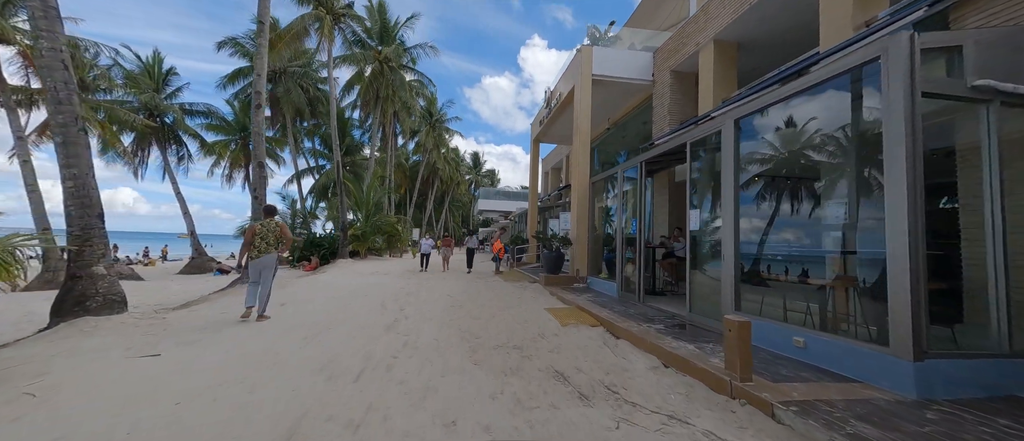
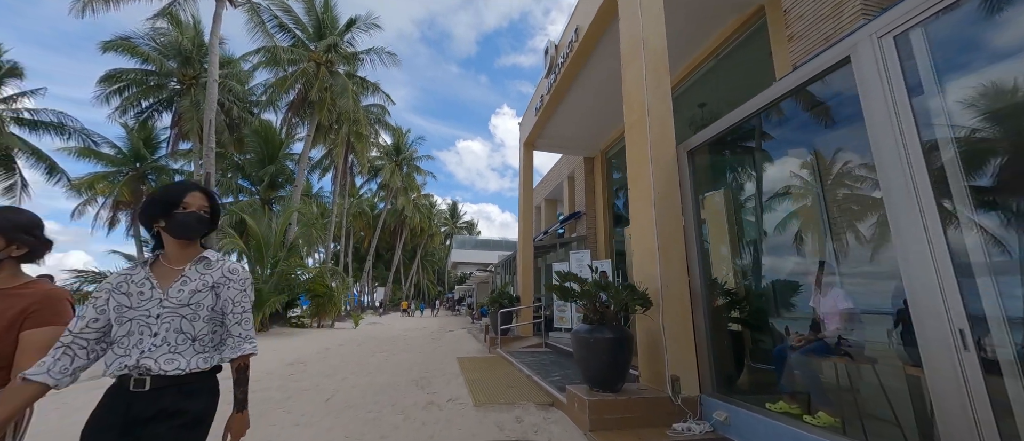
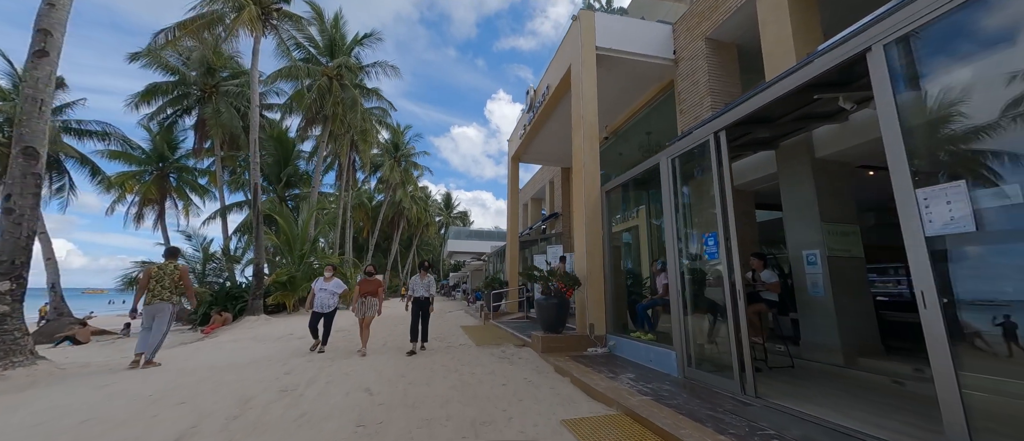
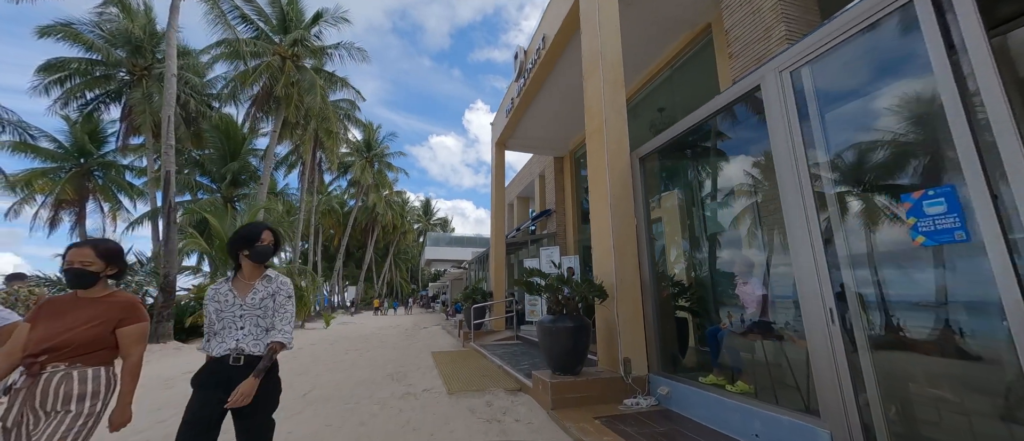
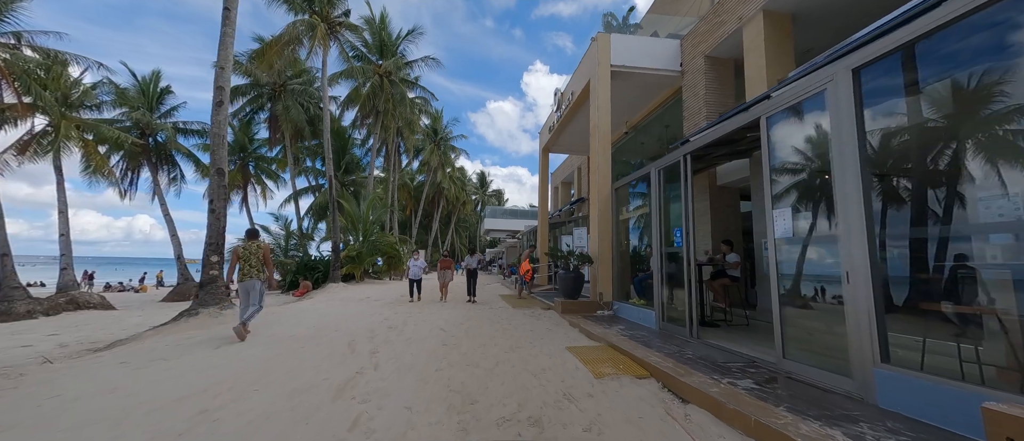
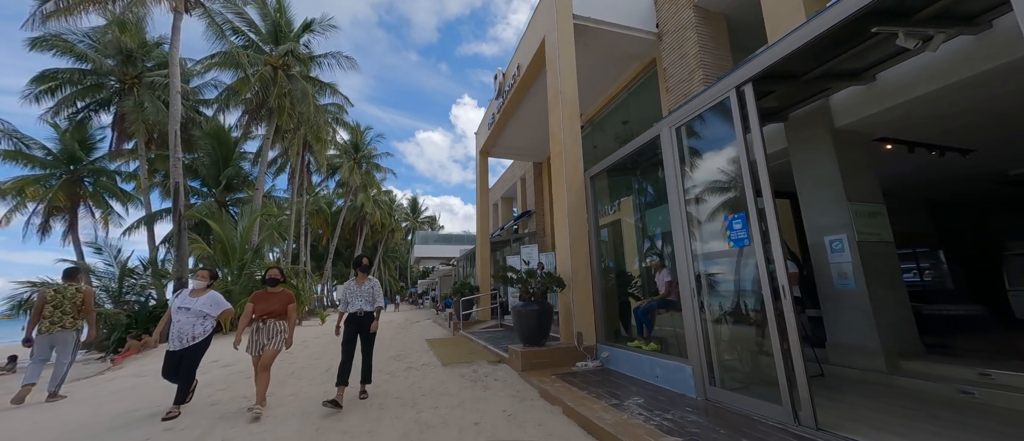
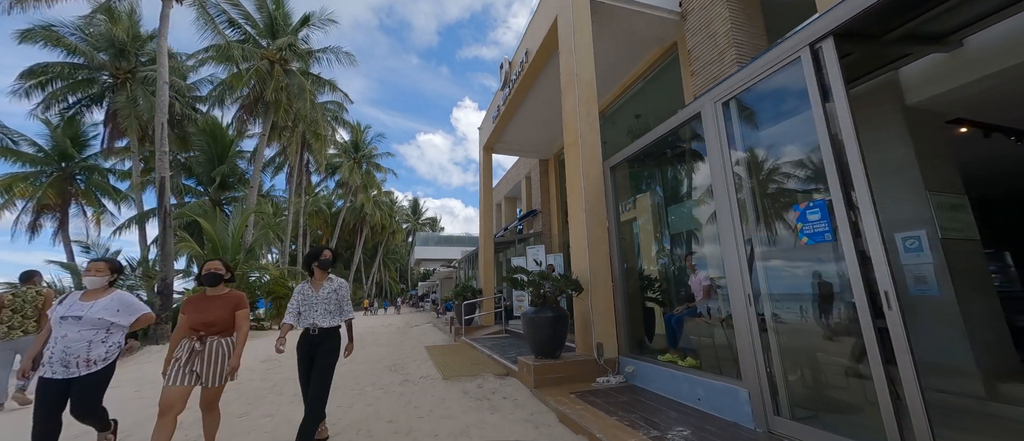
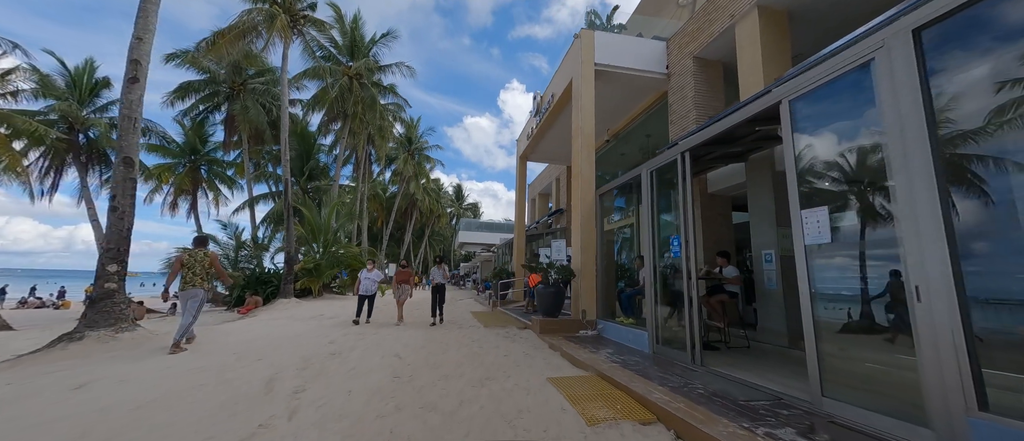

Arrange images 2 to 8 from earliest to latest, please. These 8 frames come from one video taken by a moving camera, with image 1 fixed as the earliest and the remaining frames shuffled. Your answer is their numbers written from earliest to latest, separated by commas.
5, 8, 3, 6, 7, 4, 2
